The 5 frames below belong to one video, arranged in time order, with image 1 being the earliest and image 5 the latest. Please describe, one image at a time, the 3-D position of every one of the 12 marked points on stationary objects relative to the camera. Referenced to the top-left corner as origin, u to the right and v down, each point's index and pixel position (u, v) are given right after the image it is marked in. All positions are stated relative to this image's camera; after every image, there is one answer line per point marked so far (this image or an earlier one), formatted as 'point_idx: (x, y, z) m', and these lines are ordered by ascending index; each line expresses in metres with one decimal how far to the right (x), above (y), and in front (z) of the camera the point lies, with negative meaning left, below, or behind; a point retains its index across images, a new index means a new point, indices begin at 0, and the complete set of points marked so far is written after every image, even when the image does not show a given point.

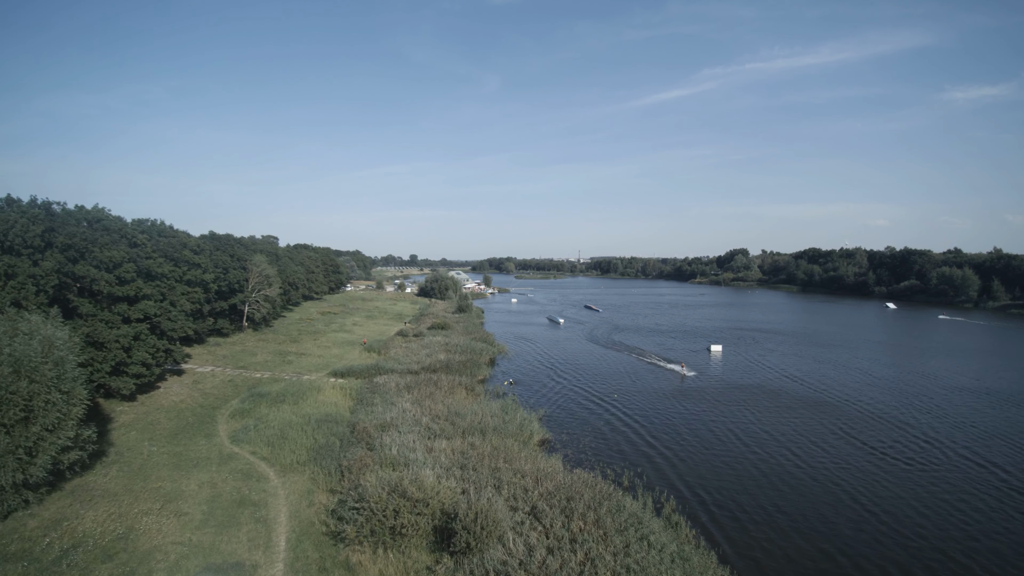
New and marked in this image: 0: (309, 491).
0: (-7.3, -7.3, +18.7) m
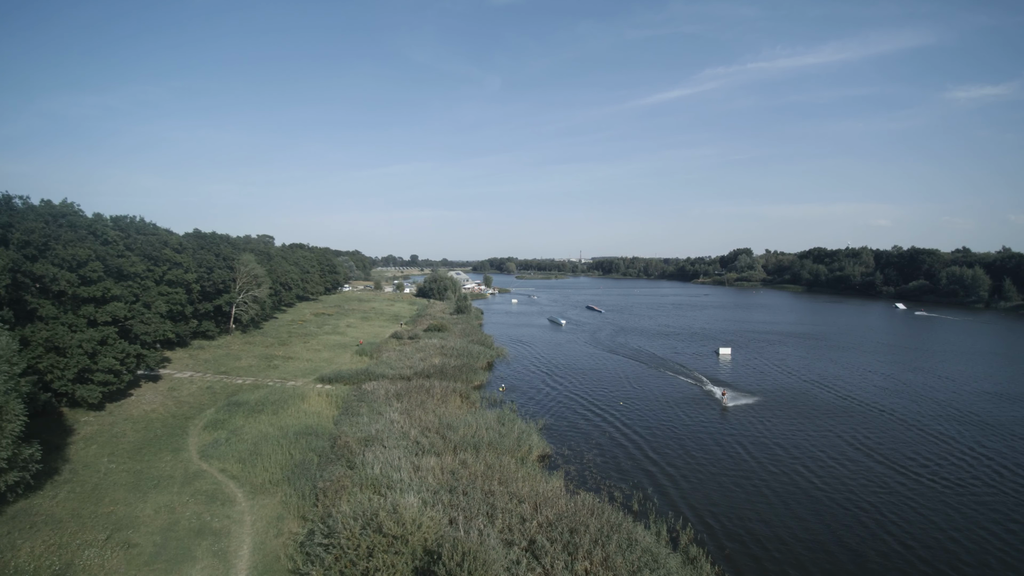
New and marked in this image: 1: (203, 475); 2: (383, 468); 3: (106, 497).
0: (-7.4, -7.3, +16.6) m
1: (-11.6, -7.0, +19.7) m
2: (-4.5, -6.2, +18.2) m
3: (-14.1, -7.2, +18.2) m
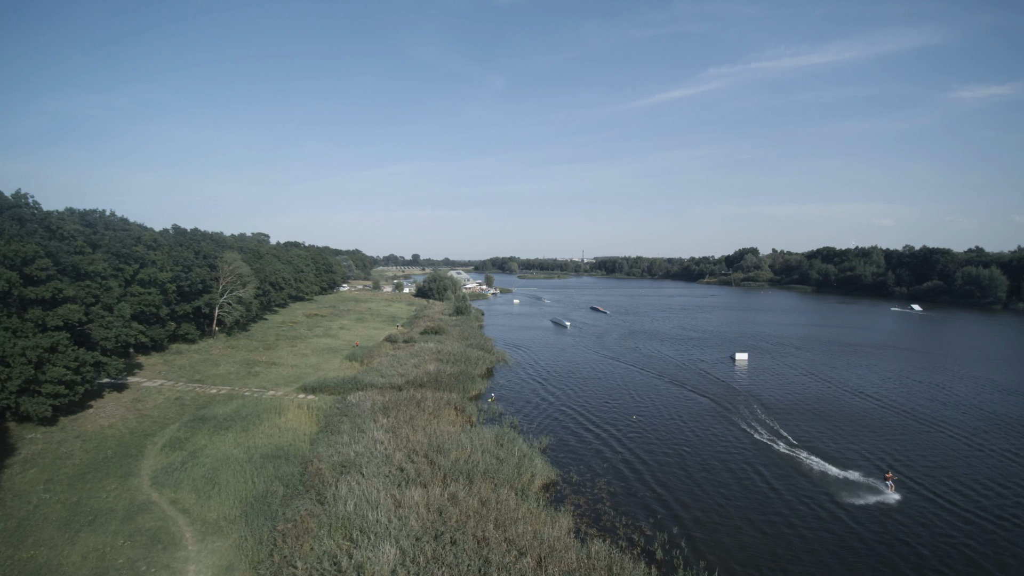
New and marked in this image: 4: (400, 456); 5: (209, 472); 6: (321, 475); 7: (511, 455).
0: (-7.5, -7.3, +13.7) m
1: (-11.6, -7.1, +16.8) m
2: (-4.5, -6.3, +15.3) m
3: (-14.1, -7.3, +15.3) m
4: (-4.0, -6.0, +18.6) m
5: (-10.7, -6.5, +18.6) m
6: (-6.3, -6.2, +17.4) m
7: (0.0, -6.1, +19.2) m
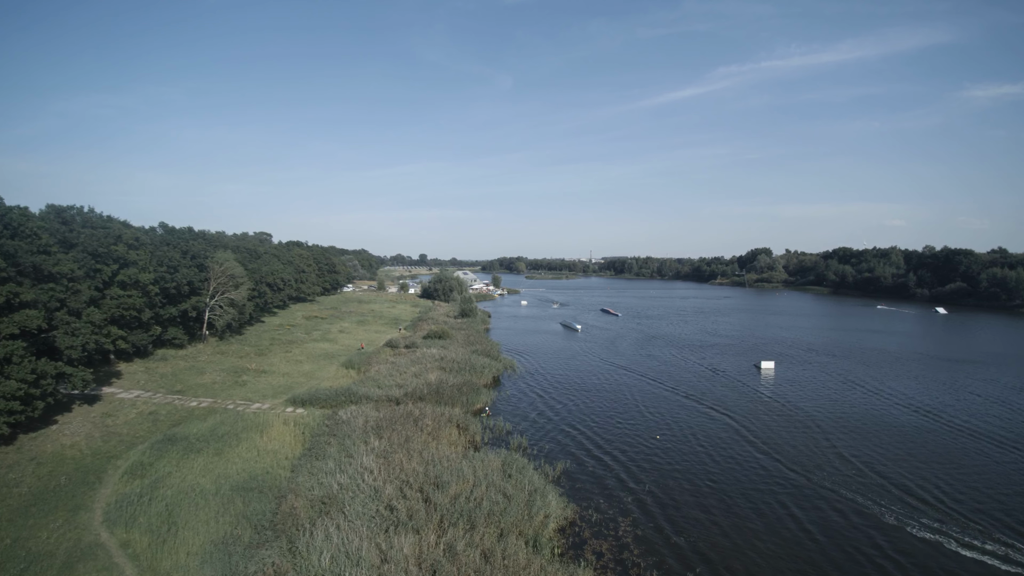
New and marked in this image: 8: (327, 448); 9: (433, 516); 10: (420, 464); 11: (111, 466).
0: (-7.2, -7.5, +11.1) m
1: (-11.4, -7.2, +14.2) m
2: (-4.3, -6.5, +12.6) m
3: (-13.9, -7.4, +12.8) m
4: (-3.7, -6.2, +15.9) m
5: (-10.4, -6.7, +16.0) m
6: (-6.1, -6.4, +14.7) m
7: (+0.3, -6.3, +16.5) m
8: (-7.0, -6.1, +19.9) m
9: (-2.2, -6.3, +14.6) m
10: (-3.2, -6.1, +18.0) m
11: (-15.1, -6.7, +19.7) m
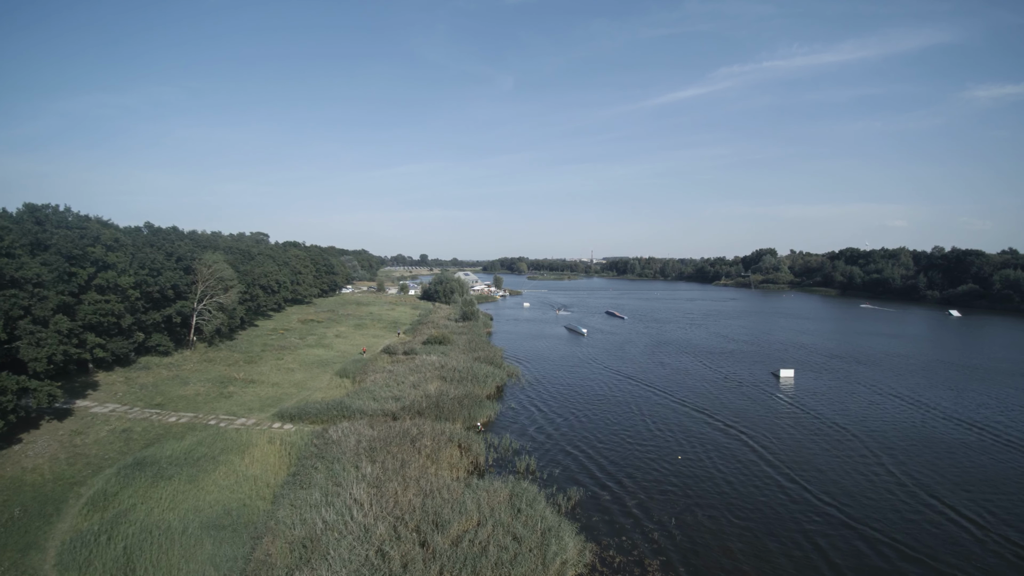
0: (-7.0, -7.8, +9.0) m
1: (-11.1, -7.5, +12.1) m
2: (-4.0, -6.7, +10.5) m
3: (-13.6, -7.7, +10.7) m
4: (-3.4, -6.4, +13.8) m
5: (-10.2, -6.9, +13.9) m
6: (-5.8, -6.6, +12.7) m
7: (+0.5, -6.6, +14.4) m
8: (-6.8, -6.4, +17.8) m
9: (-1.9, -6.6, +12.5) m
10: (-2.9, -6.3, +15.9) m
11: (-14.8, -6.9, +17.6) m
